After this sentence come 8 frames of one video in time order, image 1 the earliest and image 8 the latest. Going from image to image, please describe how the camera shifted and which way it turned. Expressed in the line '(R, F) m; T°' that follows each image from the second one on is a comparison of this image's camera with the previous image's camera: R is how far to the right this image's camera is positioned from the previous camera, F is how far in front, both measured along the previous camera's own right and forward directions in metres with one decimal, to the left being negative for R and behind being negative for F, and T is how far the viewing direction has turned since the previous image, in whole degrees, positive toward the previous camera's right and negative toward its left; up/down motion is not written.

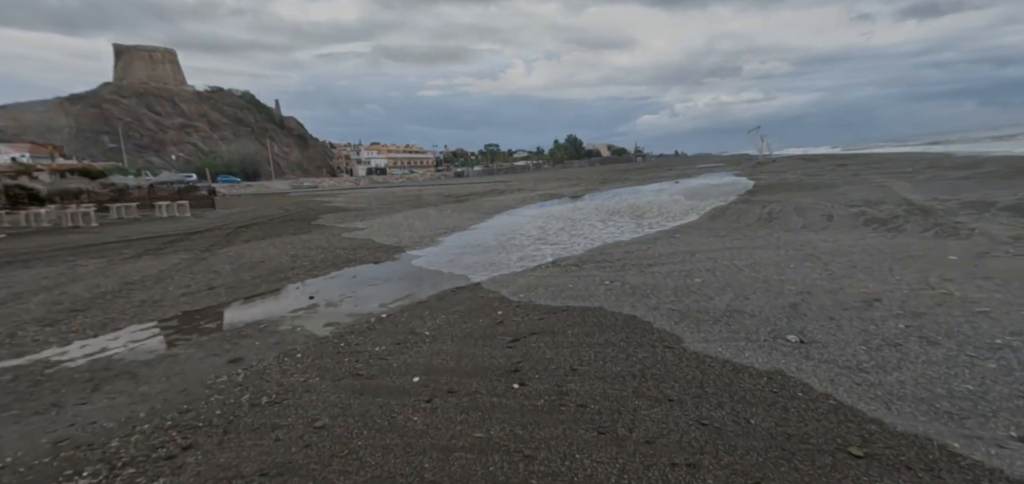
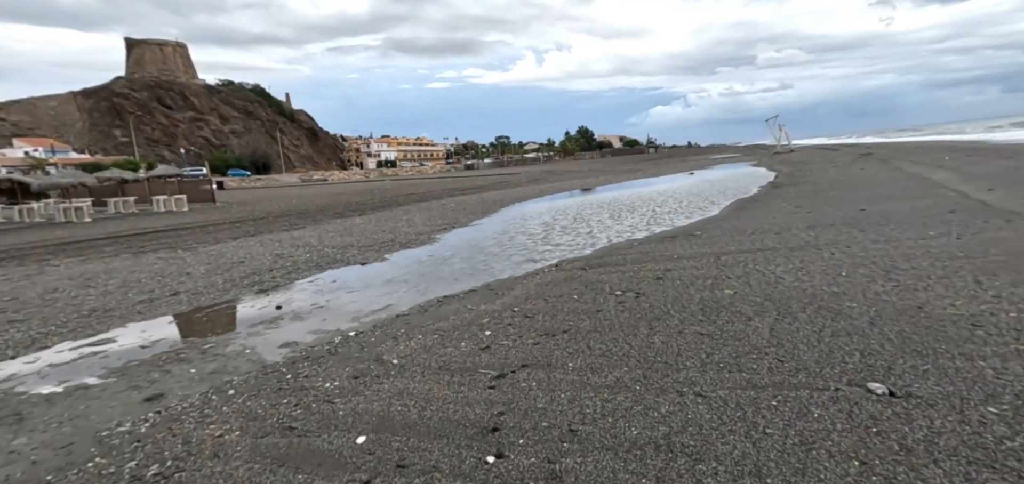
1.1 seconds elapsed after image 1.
(+0.2, +1.5) m; -1°
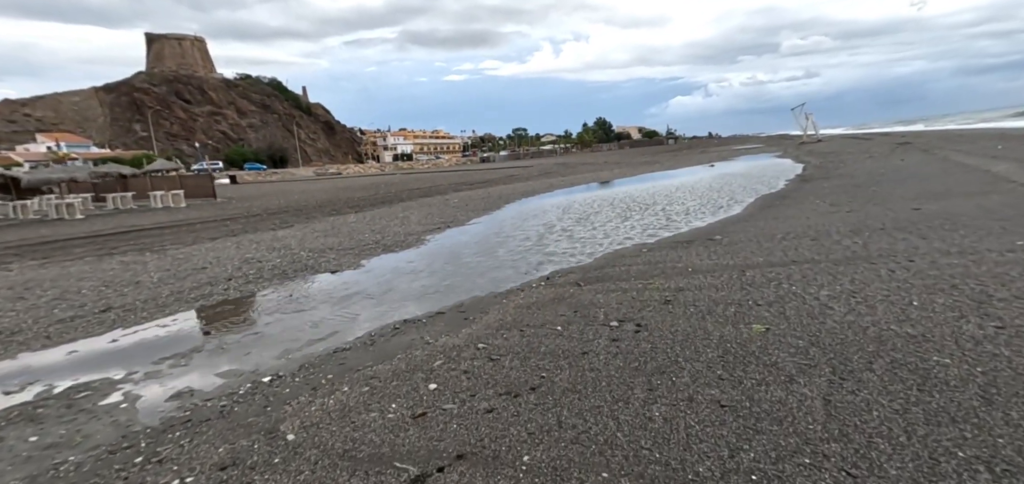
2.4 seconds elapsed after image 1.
(+0.5, +1.8) m; -2°
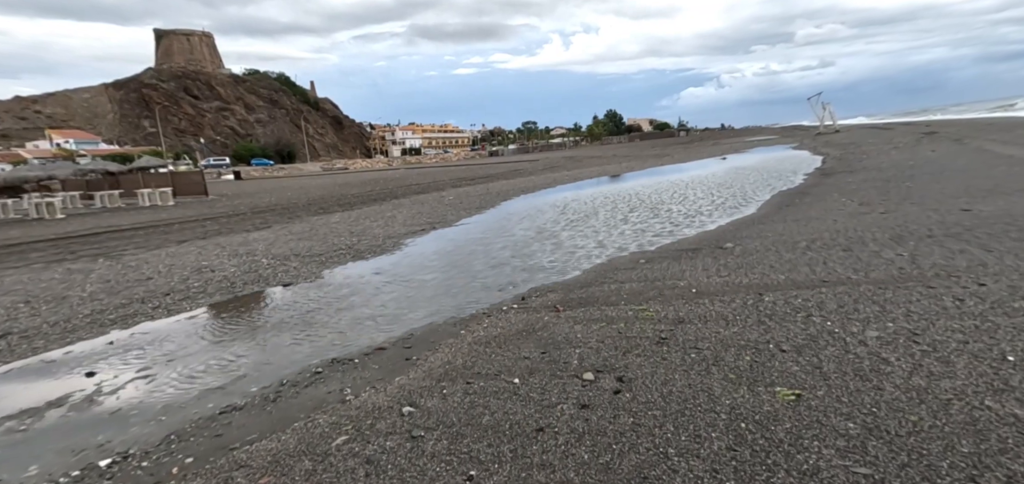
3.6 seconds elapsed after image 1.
(+0.6, +1.6) m; -1°
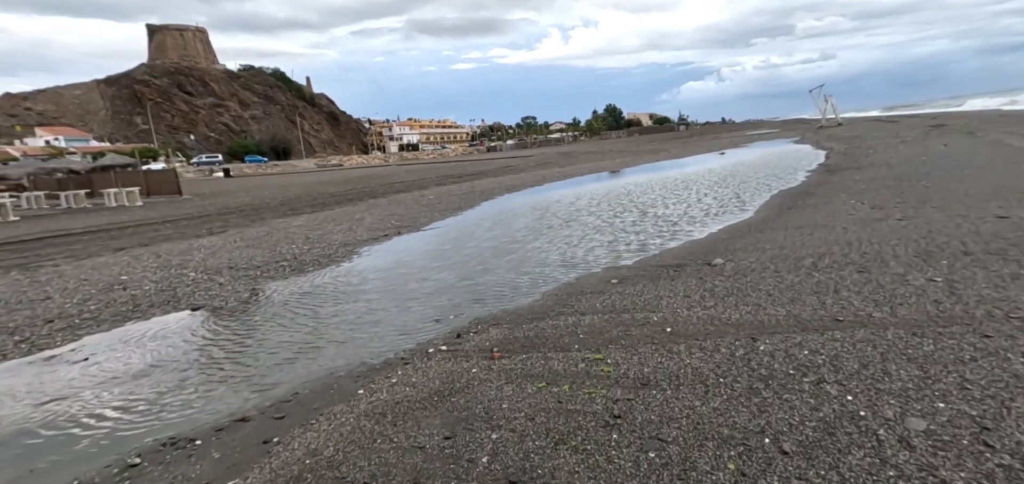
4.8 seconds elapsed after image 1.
(+0.7, +1.6) m; 0°
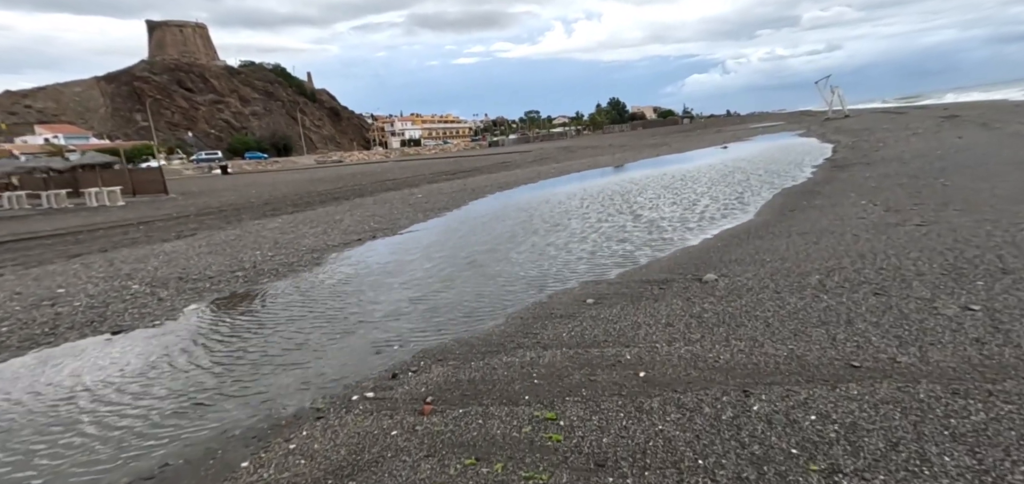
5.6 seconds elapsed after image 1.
(+0.5, +1.1) m; 0°
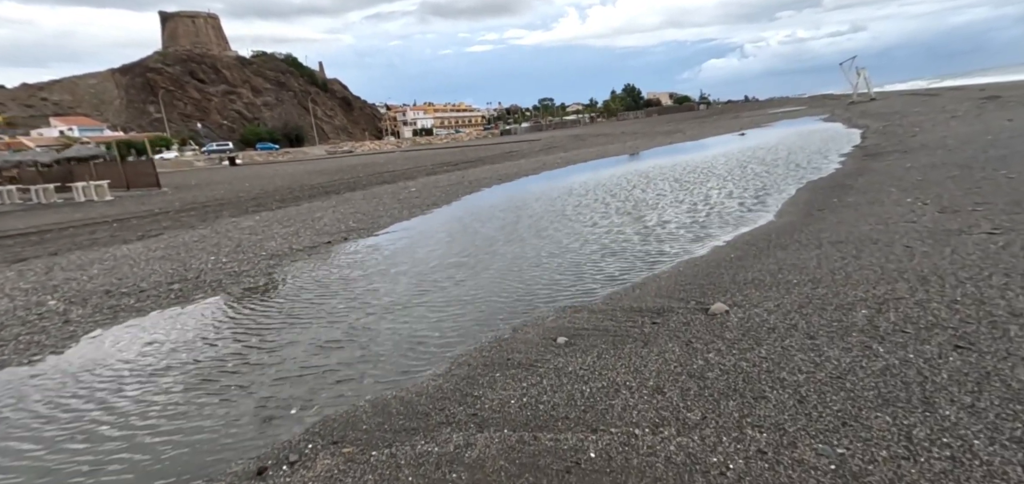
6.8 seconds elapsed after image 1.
(+0.6, +1.7) m; -1°
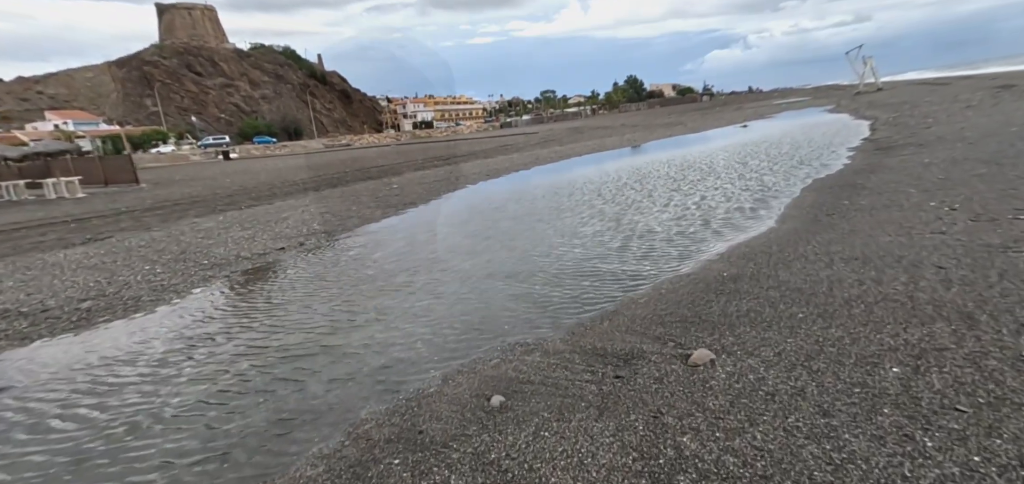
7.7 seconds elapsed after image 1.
(+0.6, +1.3) m; 0°
